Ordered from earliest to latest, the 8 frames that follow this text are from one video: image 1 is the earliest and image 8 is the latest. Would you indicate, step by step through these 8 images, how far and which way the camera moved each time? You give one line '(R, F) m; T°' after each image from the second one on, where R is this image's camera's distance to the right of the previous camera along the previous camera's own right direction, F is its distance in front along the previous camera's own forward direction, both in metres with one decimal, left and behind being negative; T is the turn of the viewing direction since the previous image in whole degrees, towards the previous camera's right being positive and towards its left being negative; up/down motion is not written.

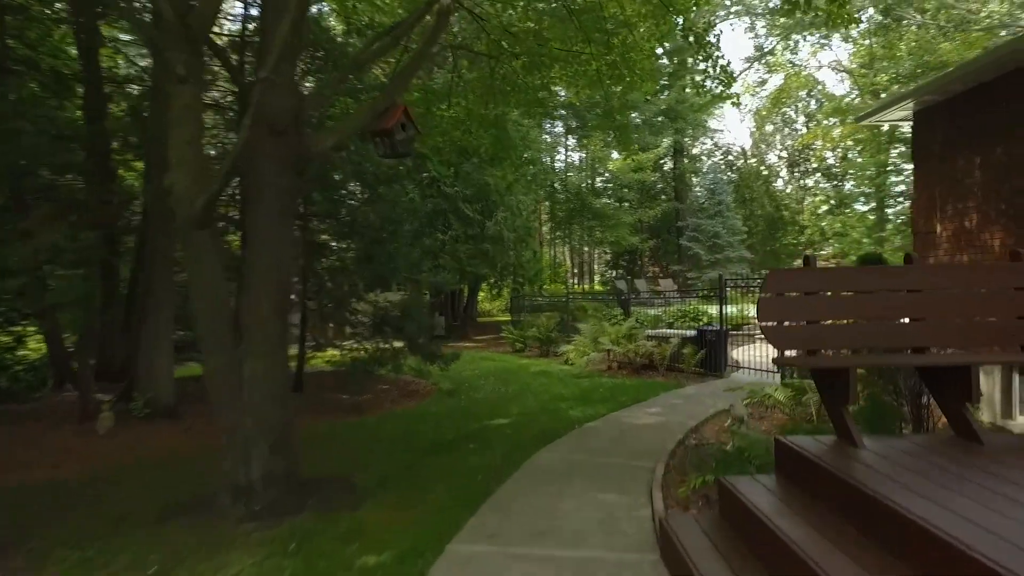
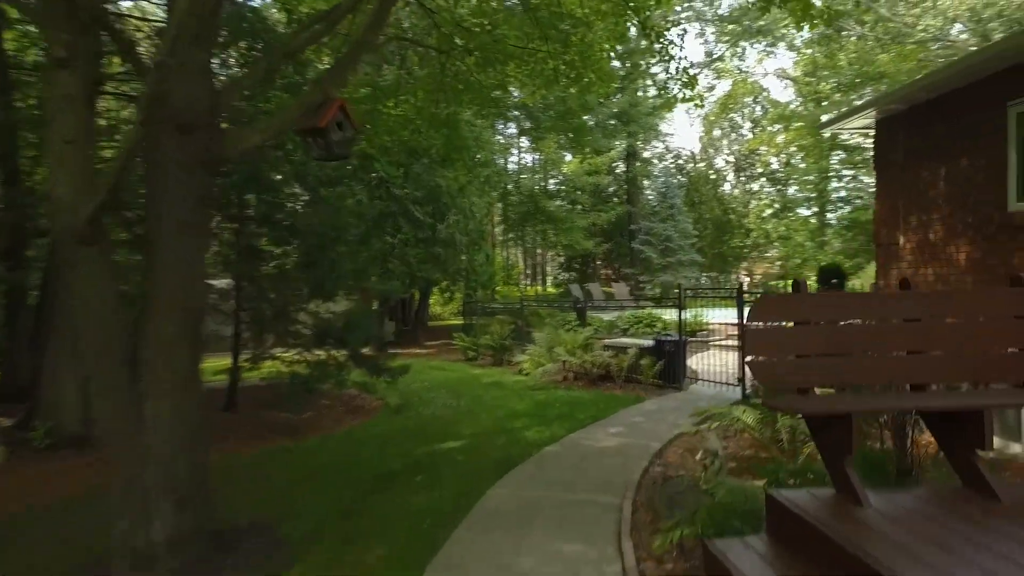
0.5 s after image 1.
(0.0, +0.4) m; +4°
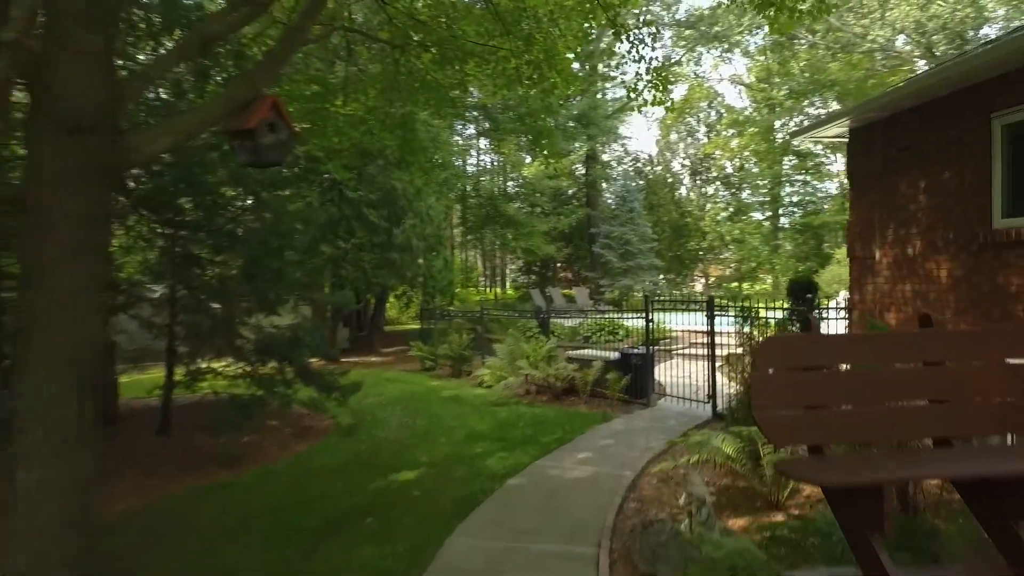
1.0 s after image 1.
(0.0, +0.5) m; +4°
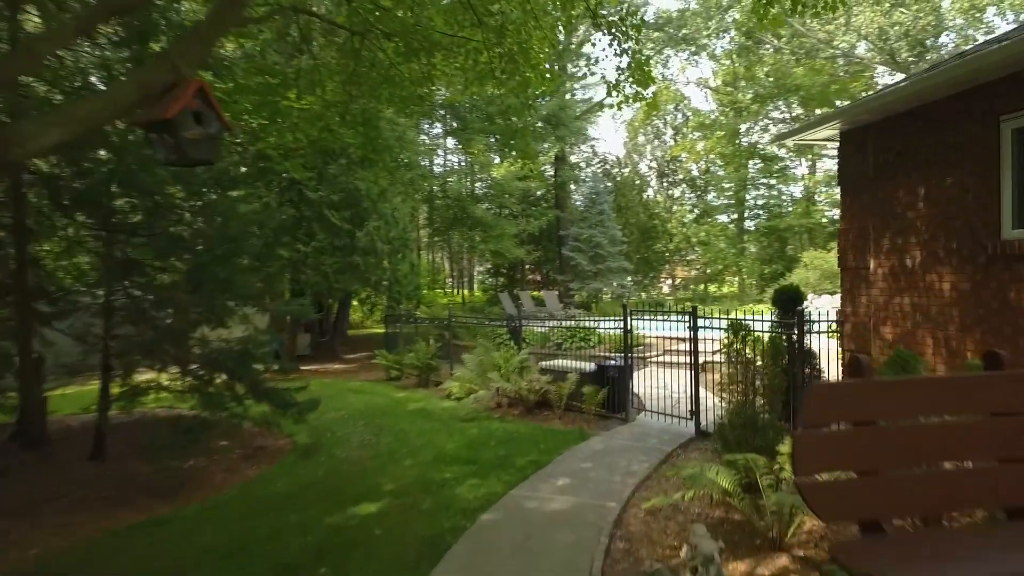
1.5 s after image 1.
(0.0, +0.5) m; +3°
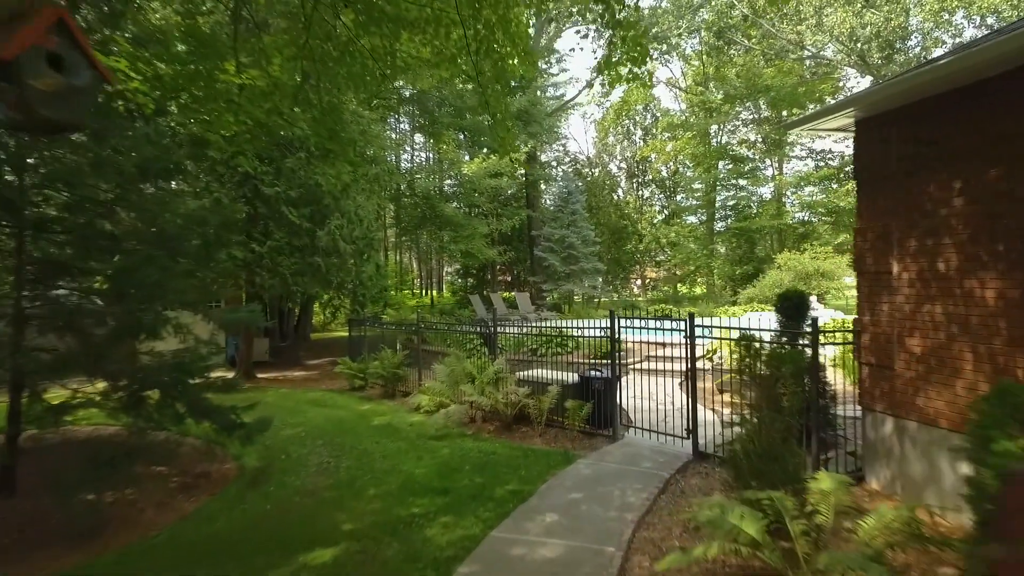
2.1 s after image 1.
(-0.1, +0.7) m; +3°
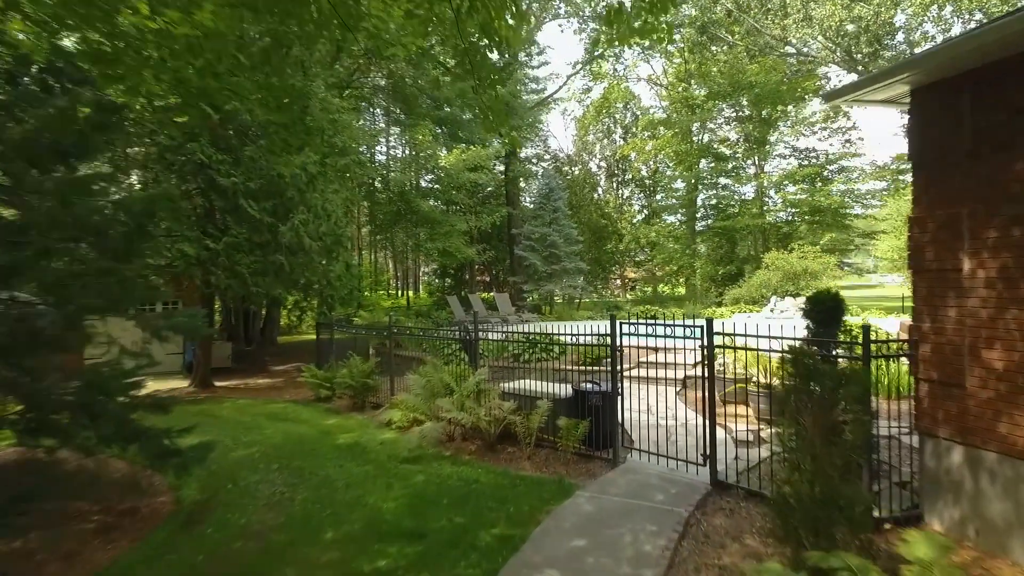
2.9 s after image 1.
(-0.1, +0.9) m; +2°
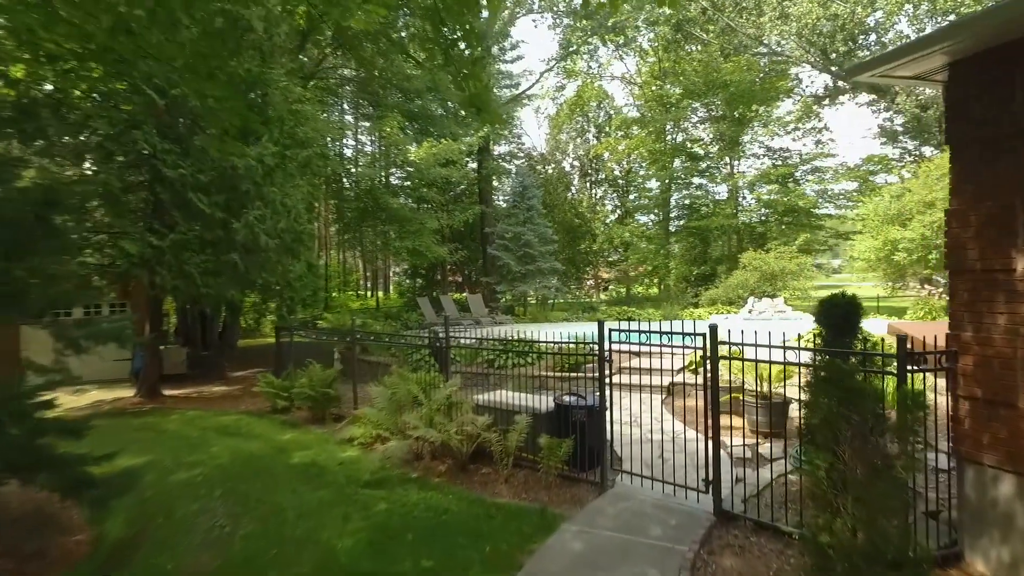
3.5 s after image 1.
(0.0, +0.7) m; +3°
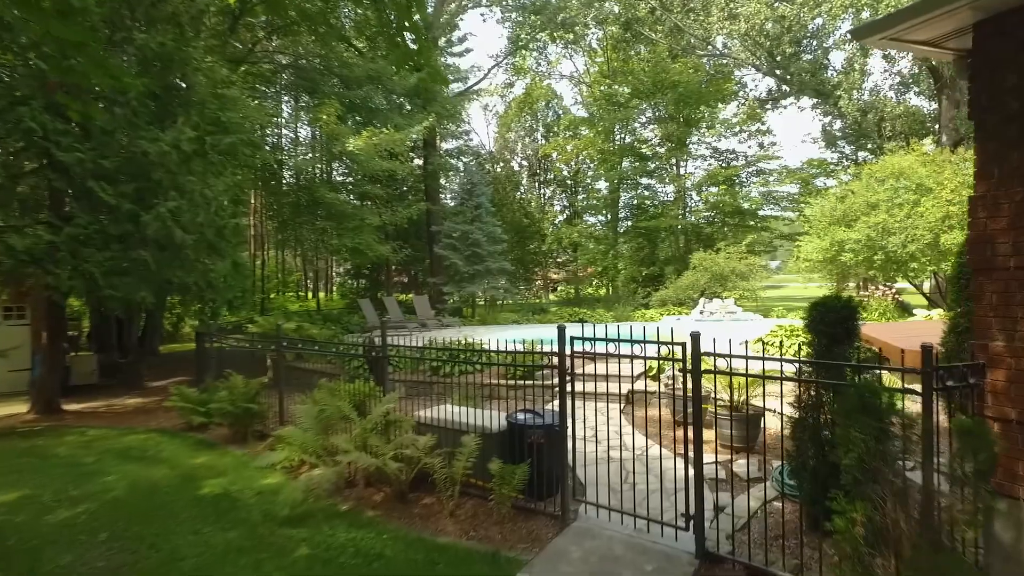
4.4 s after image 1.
(0.0, +0.8) m; +5°
